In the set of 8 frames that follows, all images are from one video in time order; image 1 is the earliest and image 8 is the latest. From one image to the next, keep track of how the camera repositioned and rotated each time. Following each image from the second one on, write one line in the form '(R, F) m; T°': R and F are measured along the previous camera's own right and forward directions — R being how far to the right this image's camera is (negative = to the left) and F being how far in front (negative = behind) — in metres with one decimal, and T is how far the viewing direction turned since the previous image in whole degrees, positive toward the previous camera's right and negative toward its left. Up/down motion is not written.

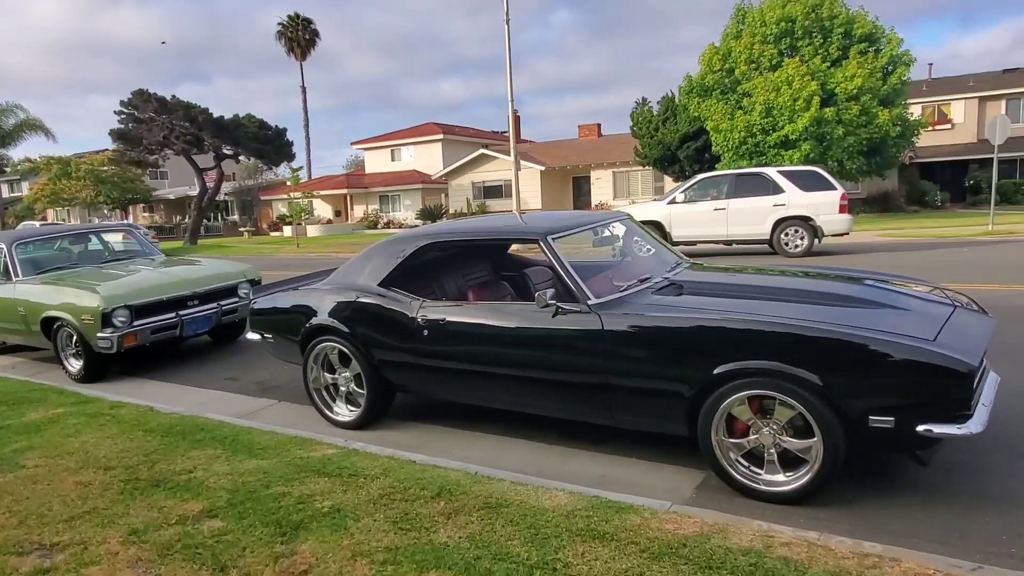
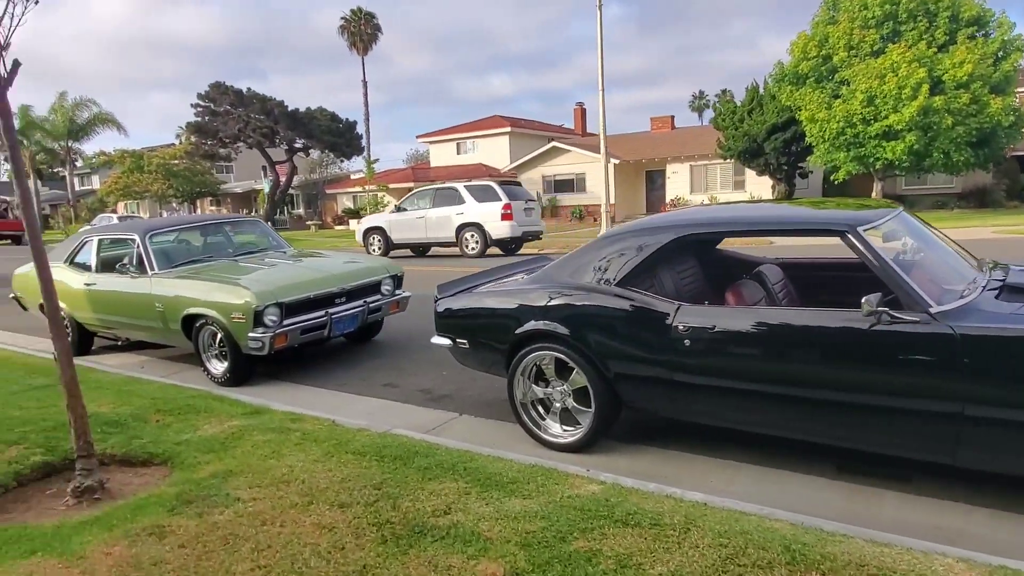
(-1.3, +0.8) m; -4°
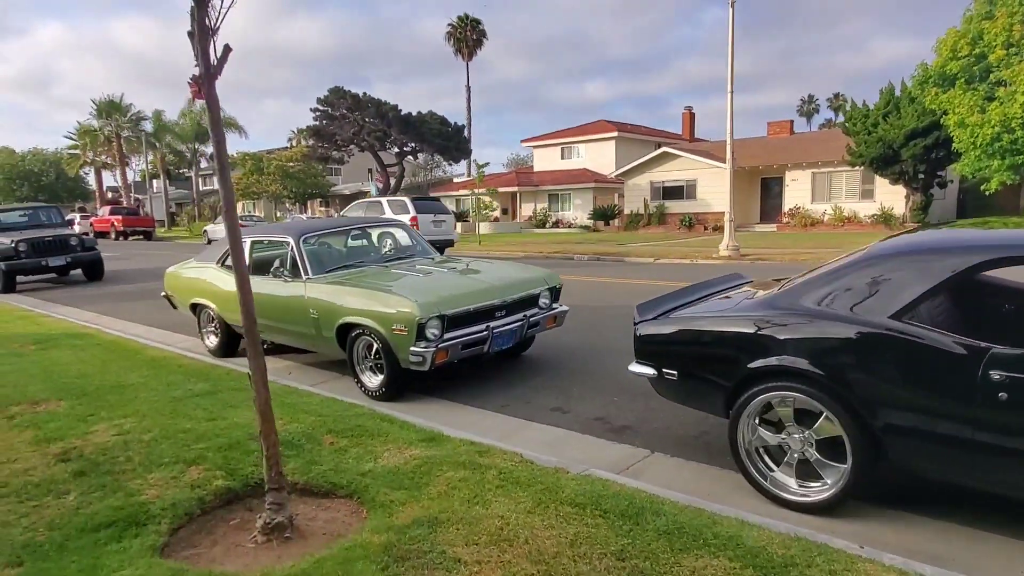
(-0.8, +0.6) m; -7°
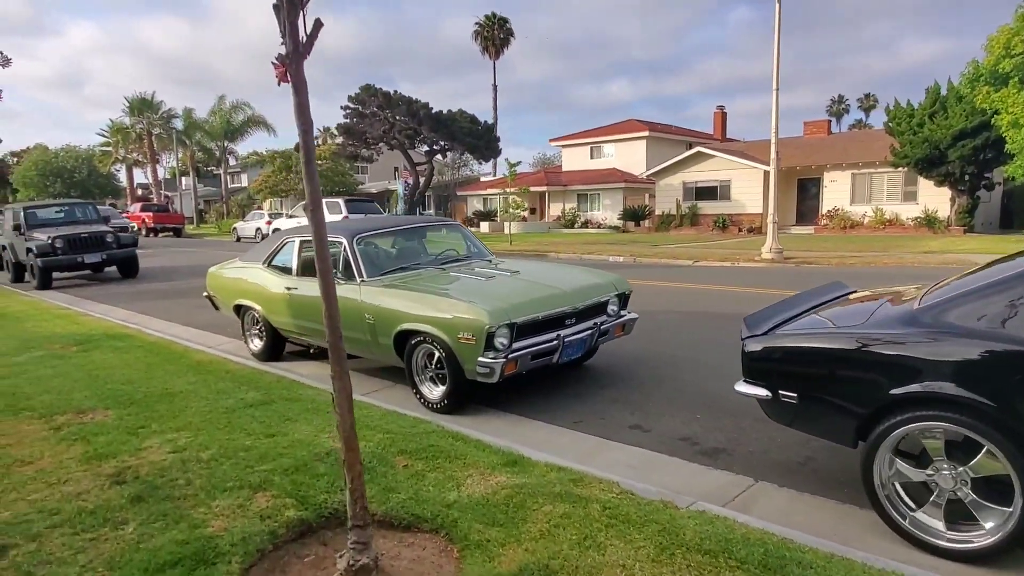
(-0.4, +0.4) m; -2°
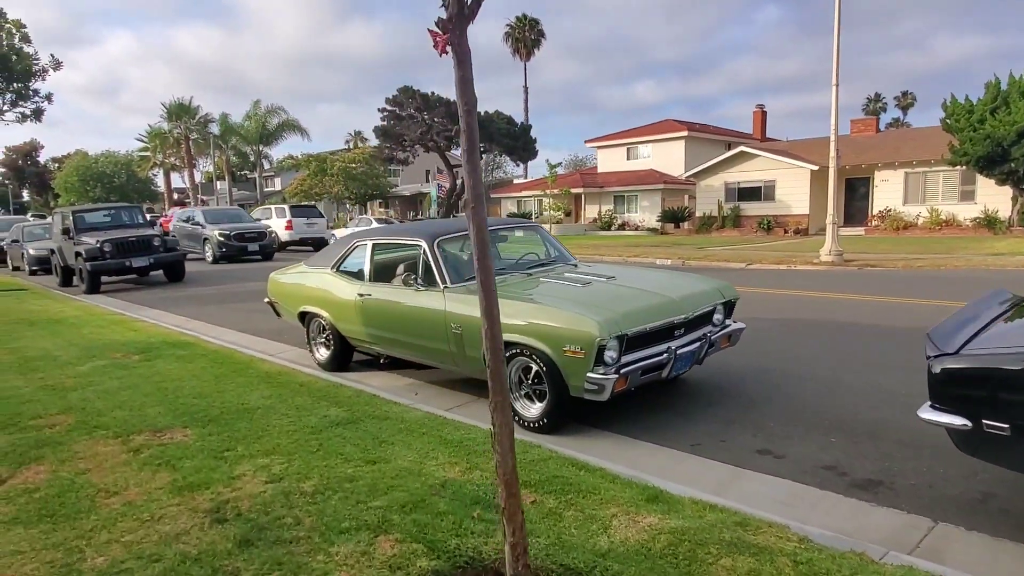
(-0.6, +0.5) m; -2°
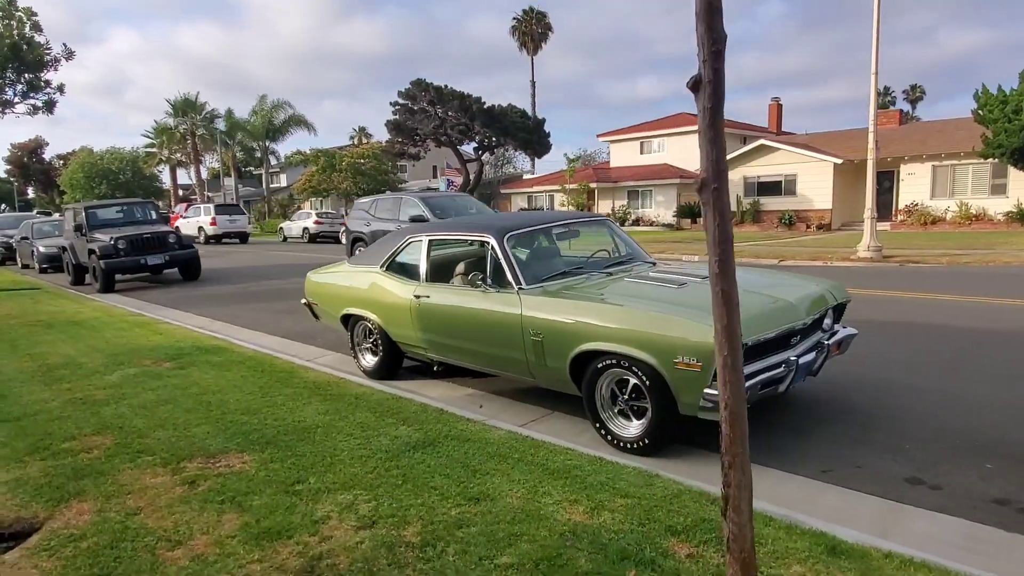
(-0.6, +0.6) m; 0°
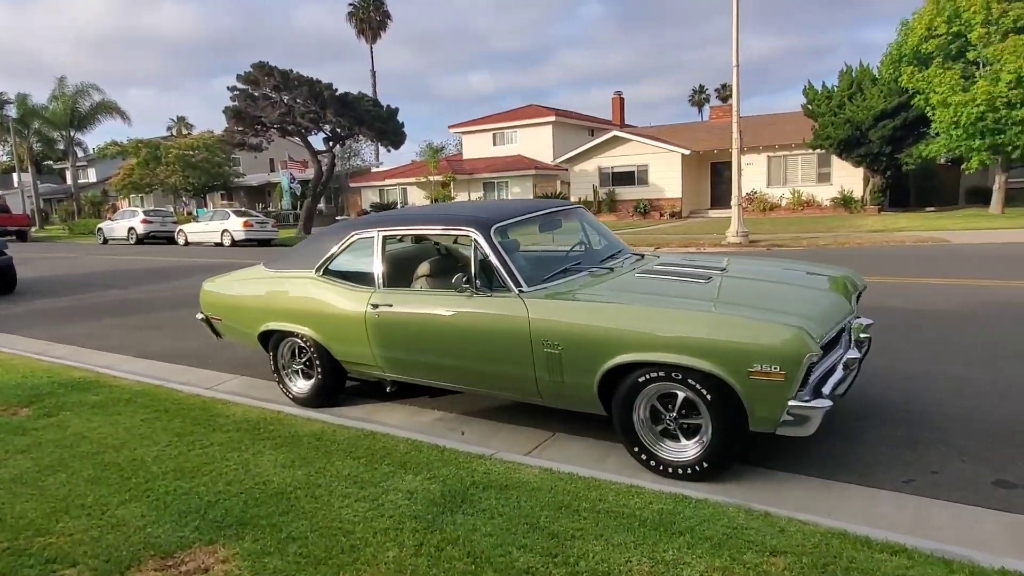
(-1.0, +1.0) m; +13°
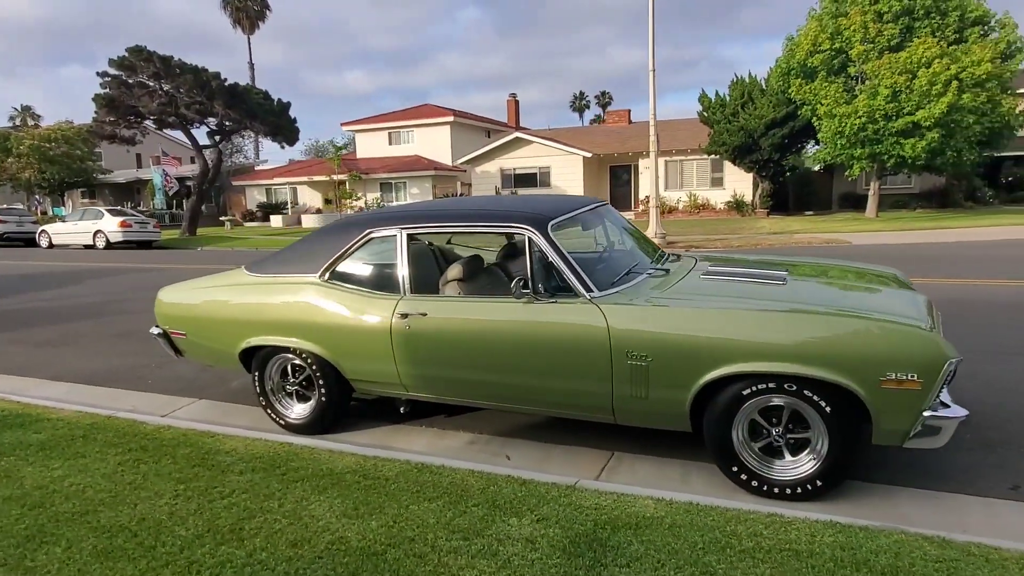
(-1.1, +0.7) m; +10°
